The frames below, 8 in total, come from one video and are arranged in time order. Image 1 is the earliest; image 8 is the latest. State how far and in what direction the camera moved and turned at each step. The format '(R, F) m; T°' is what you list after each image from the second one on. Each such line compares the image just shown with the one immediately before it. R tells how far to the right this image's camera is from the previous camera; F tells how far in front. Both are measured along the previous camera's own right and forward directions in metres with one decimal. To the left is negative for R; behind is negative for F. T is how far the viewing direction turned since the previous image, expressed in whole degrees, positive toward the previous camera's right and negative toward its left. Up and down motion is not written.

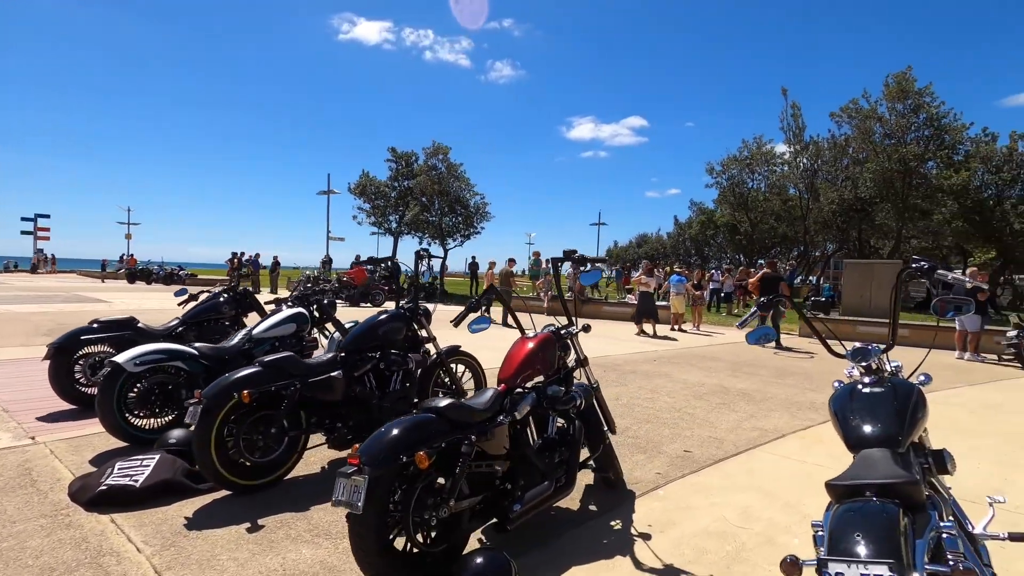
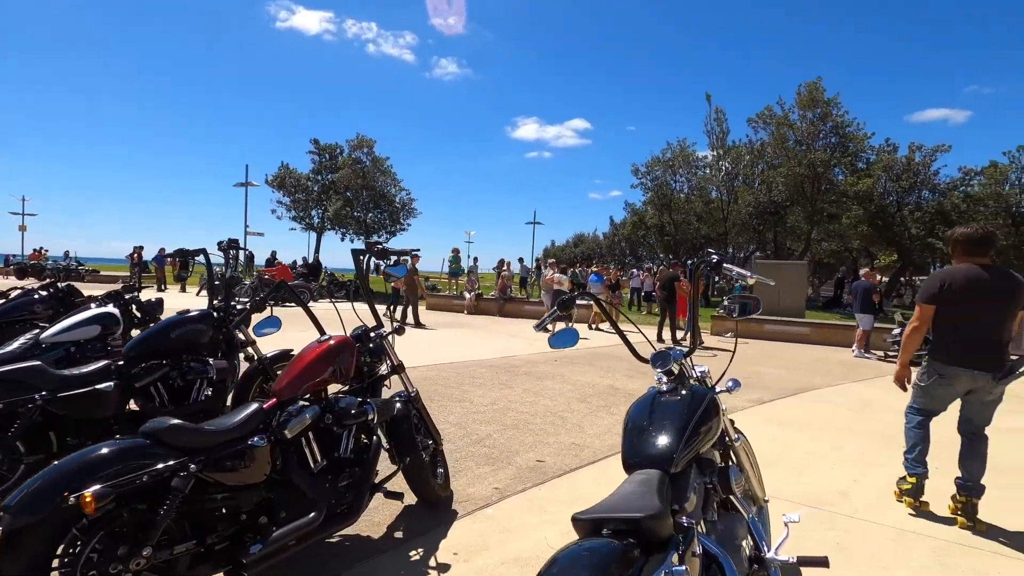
(+0.8, +0.4) m; +6°
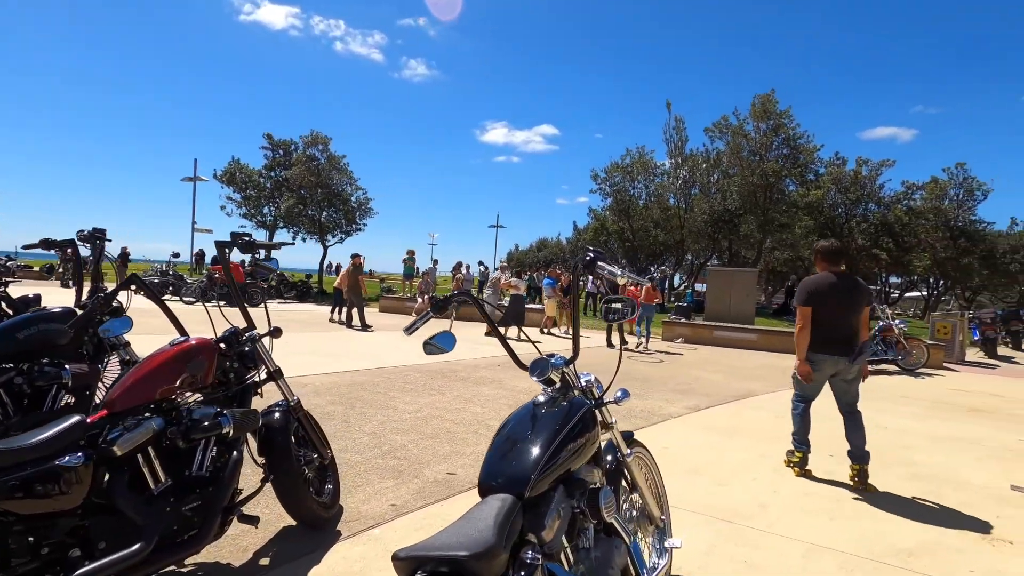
(+0.4, +0.2) m; +4°
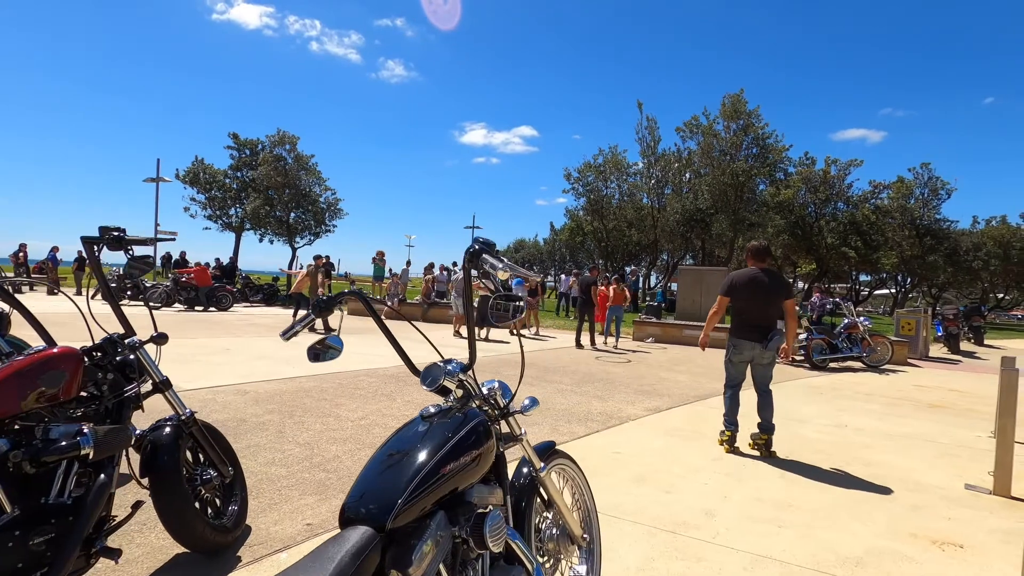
(+0.3, +0.2) m; +2°
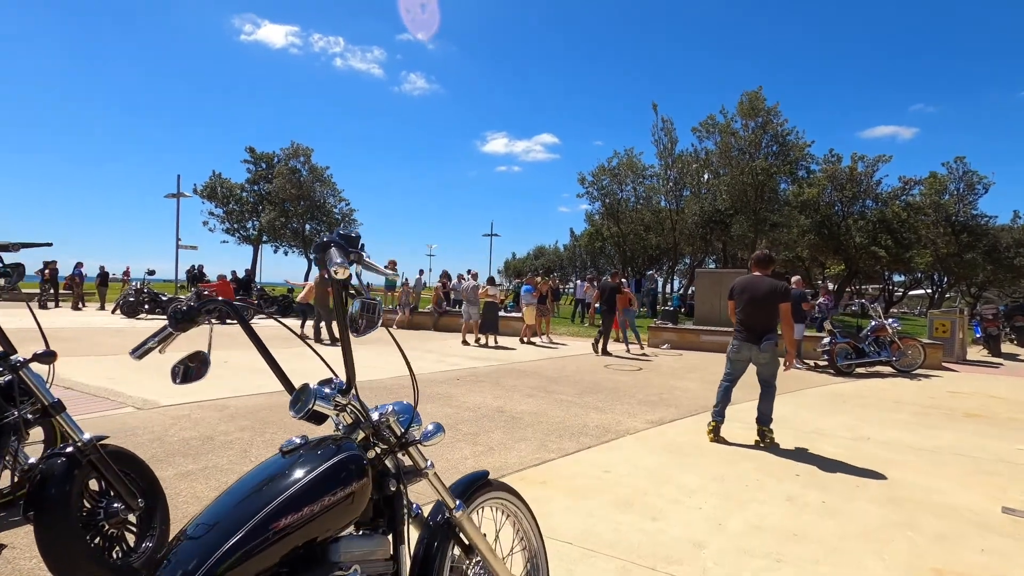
(+0.4, +0.4) m; -3°
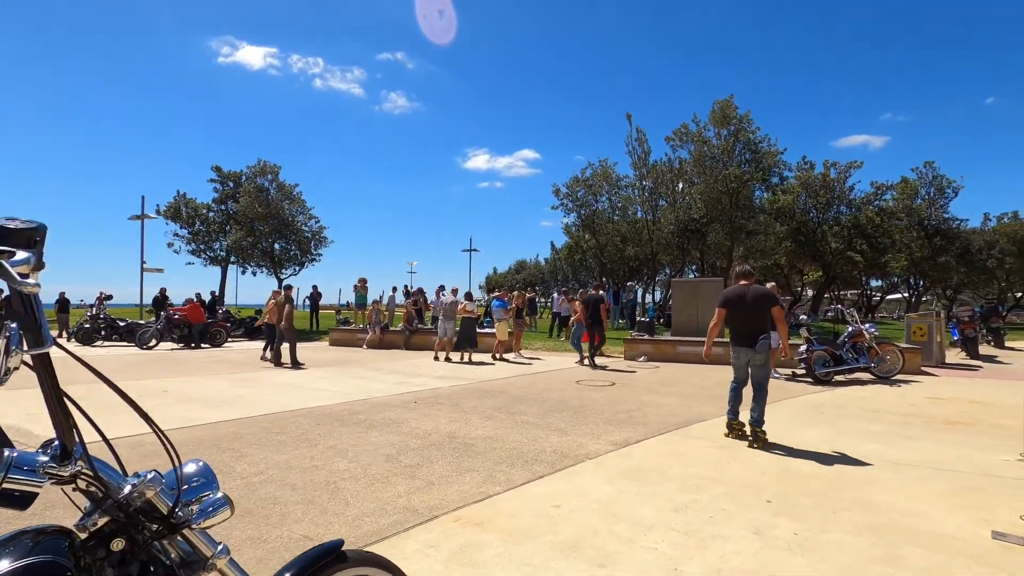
(+0.4, +0.5) m; +2°
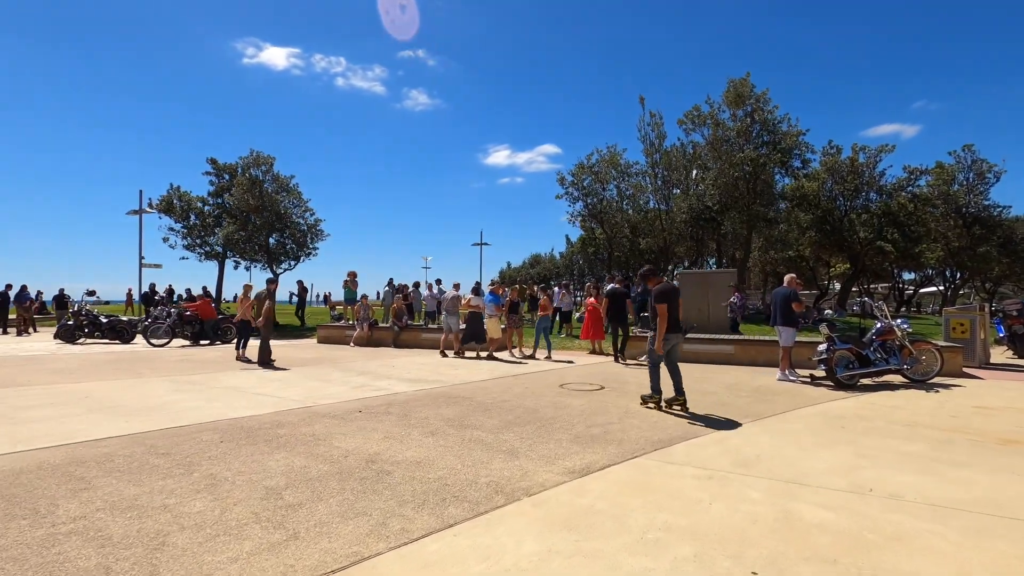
(+0.8, +1.2) m; -2°
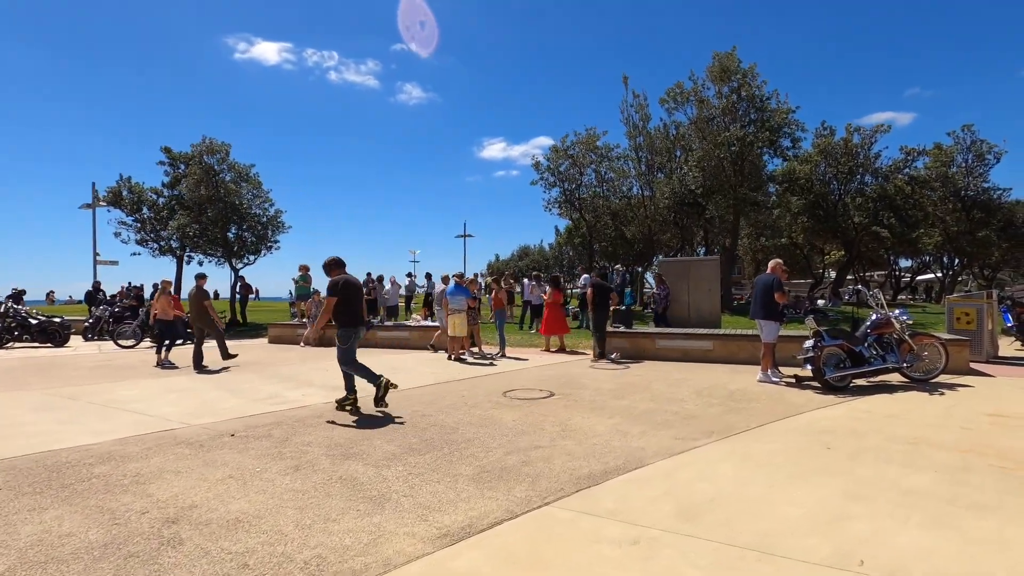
(+1.0, +1.4) m; 0°
